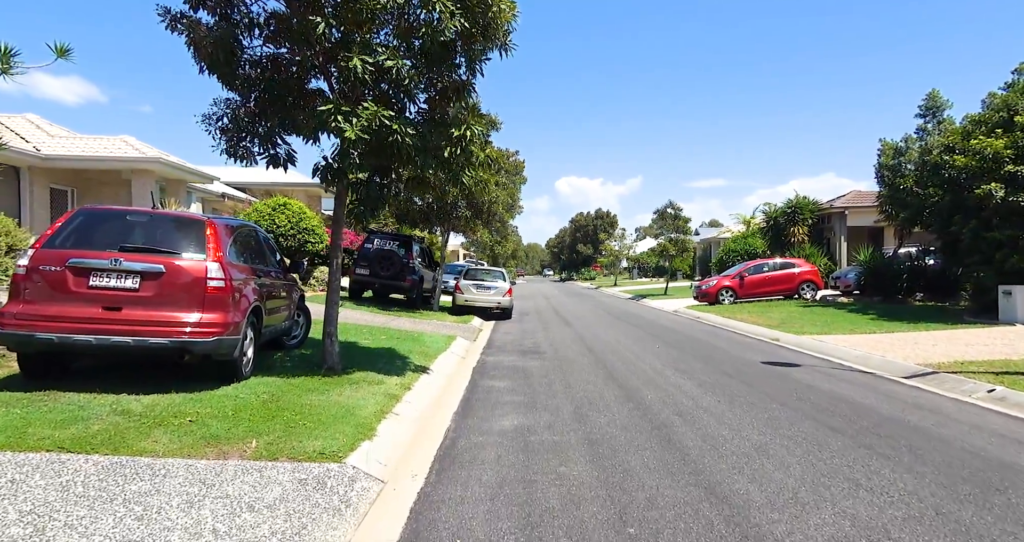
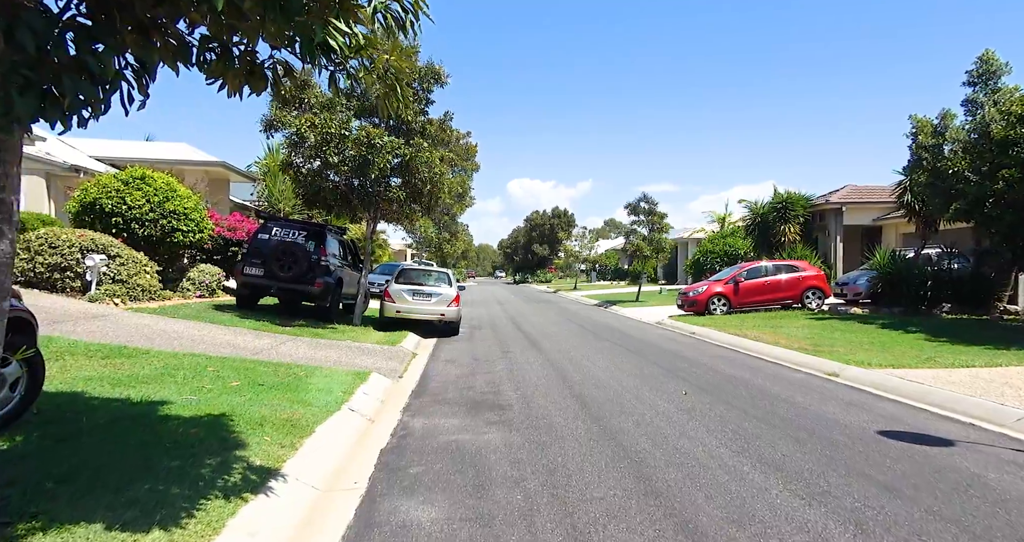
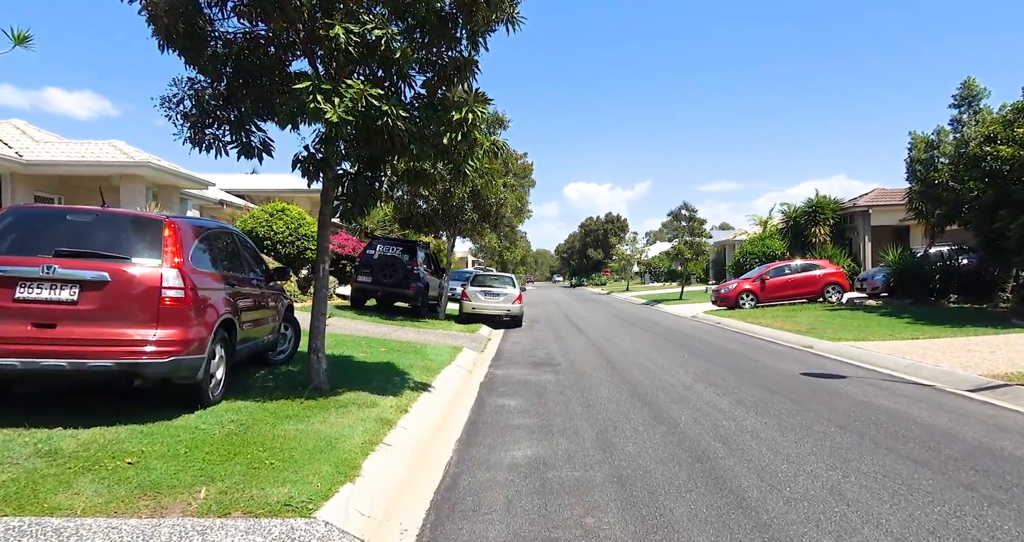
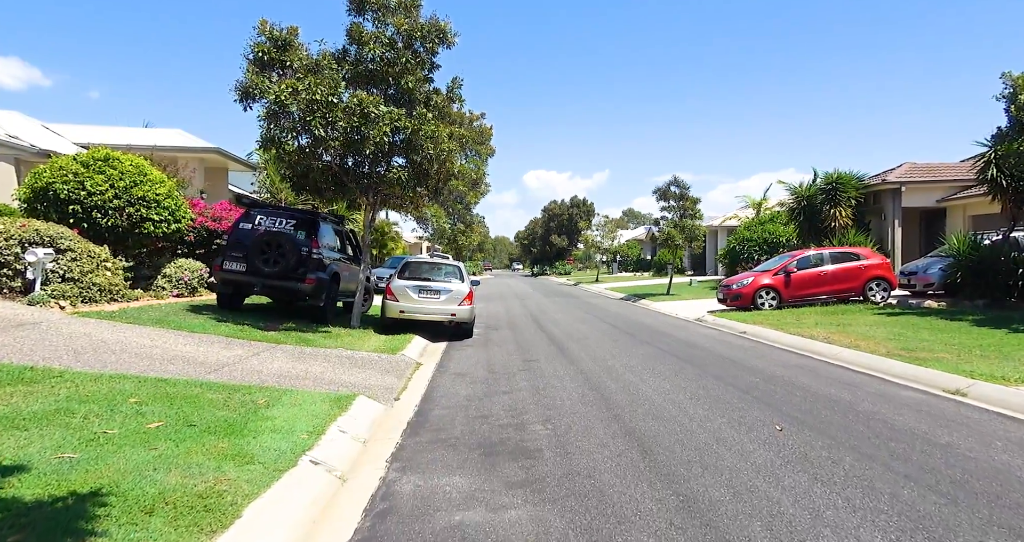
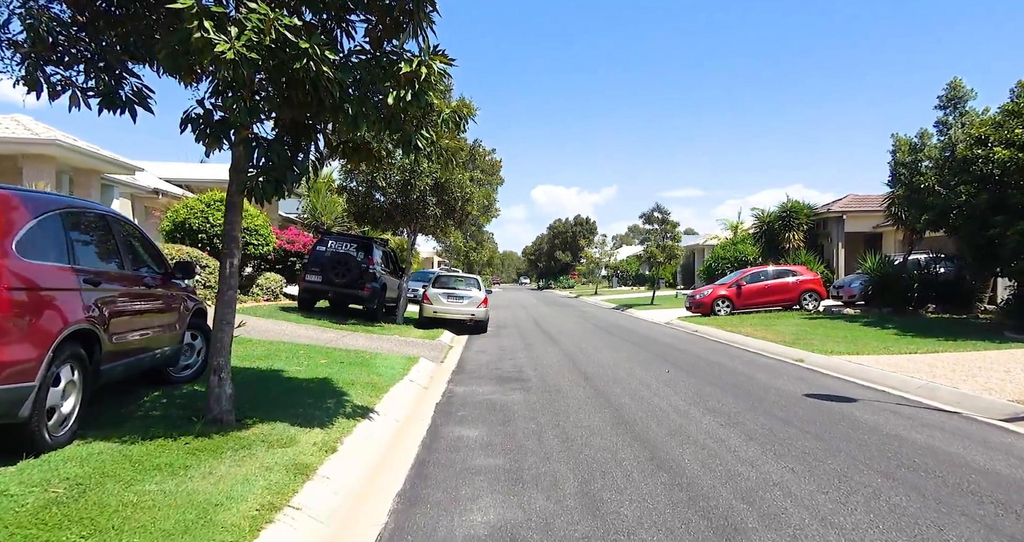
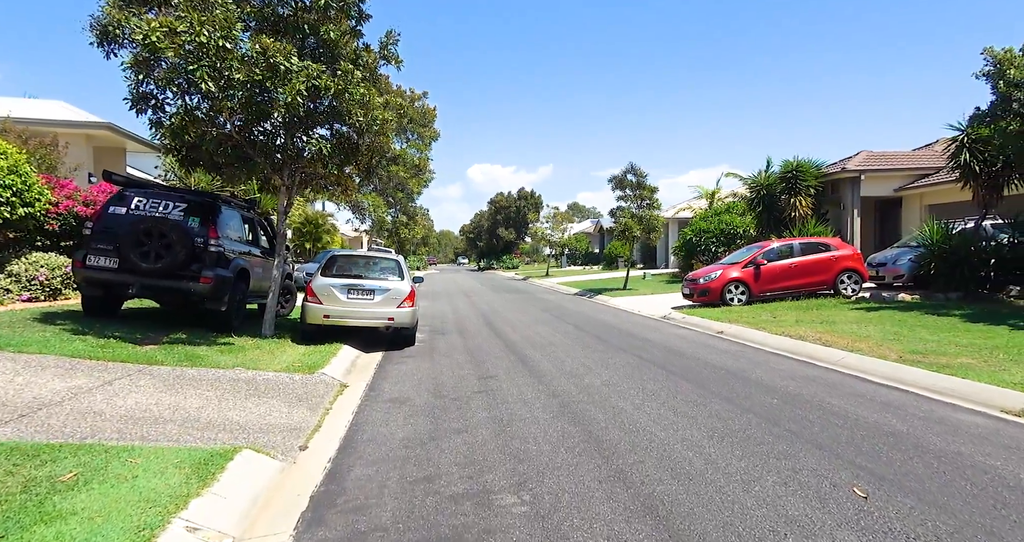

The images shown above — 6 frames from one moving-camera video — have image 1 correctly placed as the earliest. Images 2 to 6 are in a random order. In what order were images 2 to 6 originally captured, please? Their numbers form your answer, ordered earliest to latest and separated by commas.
3, 5, 2, 4, 6
